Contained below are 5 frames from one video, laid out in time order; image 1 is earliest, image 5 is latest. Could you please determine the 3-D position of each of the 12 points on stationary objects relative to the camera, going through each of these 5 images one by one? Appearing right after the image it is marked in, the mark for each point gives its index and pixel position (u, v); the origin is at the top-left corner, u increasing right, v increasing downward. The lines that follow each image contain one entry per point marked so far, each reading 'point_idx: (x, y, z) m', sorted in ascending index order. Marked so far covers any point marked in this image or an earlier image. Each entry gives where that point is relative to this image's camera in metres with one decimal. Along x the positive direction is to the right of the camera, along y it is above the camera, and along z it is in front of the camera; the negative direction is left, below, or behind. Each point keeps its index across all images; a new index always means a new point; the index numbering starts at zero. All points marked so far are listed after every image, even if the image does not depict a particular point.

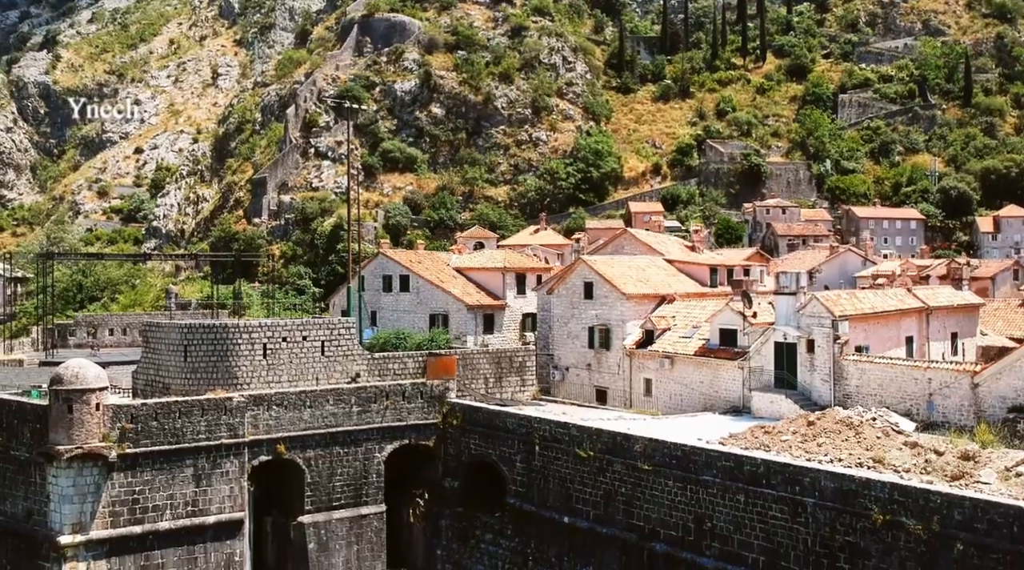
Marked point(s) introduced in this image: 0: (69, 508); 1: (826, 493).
0: (-7.0, -3.5, +19.8) m
1: (+4.0, -2.7, +15.7) m
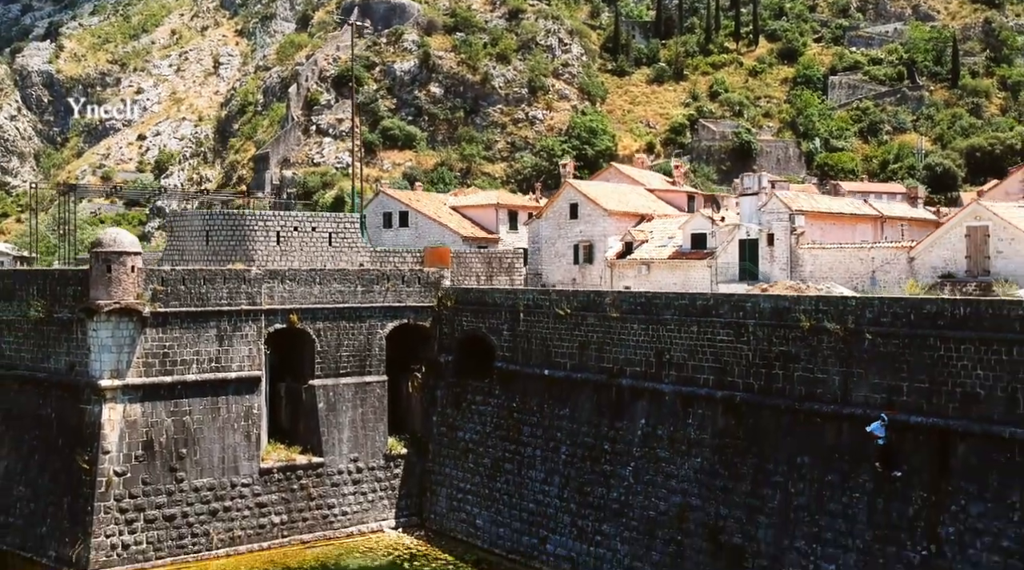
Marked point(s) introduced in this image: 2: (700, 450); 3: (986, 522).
0: (-7.3, -1.3, +22.5) m
1: (+3.7, -0.4, +18.4) m
2: (+2.9, -2.6, +19.2) m
3: (+5.6, -2.8, +14.8) m
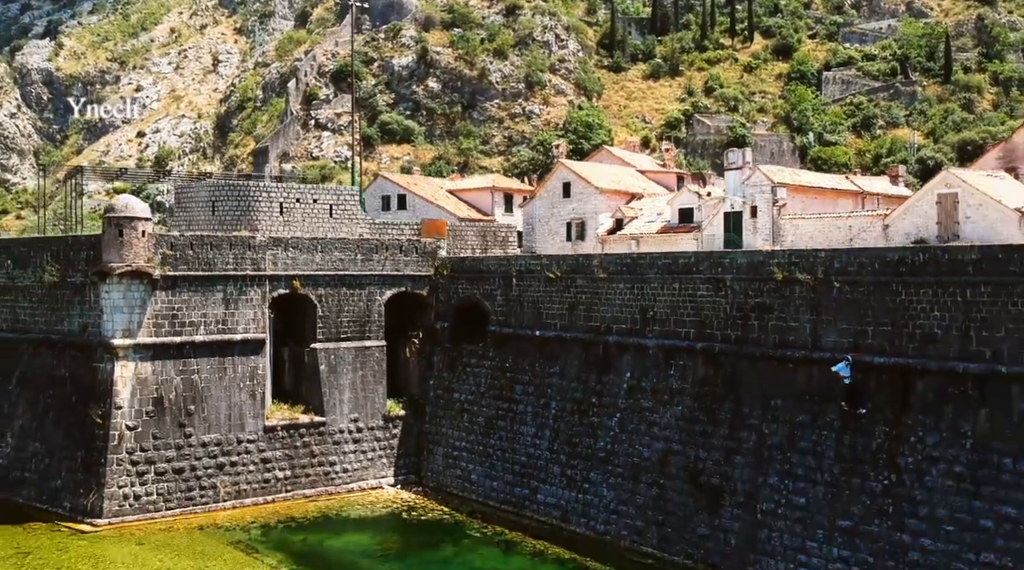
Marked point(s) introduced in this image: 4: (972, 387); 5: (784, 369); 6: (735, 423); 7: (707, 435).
0: (-7.4, -0.6, +23.6) m
1: (+3.6, +0.3, +19.5) m
2: (+2.8, -1.9, +20.4) m
3: (+5.5, -2.1, +16.0) m
4: (+5.9, -1.3, +15.8) m
5: (+4.1, -1.2, +18.6) m
6: (+3.4, -2.1, +19.2) m
7: (+3.1, -2.4, +19.7) m
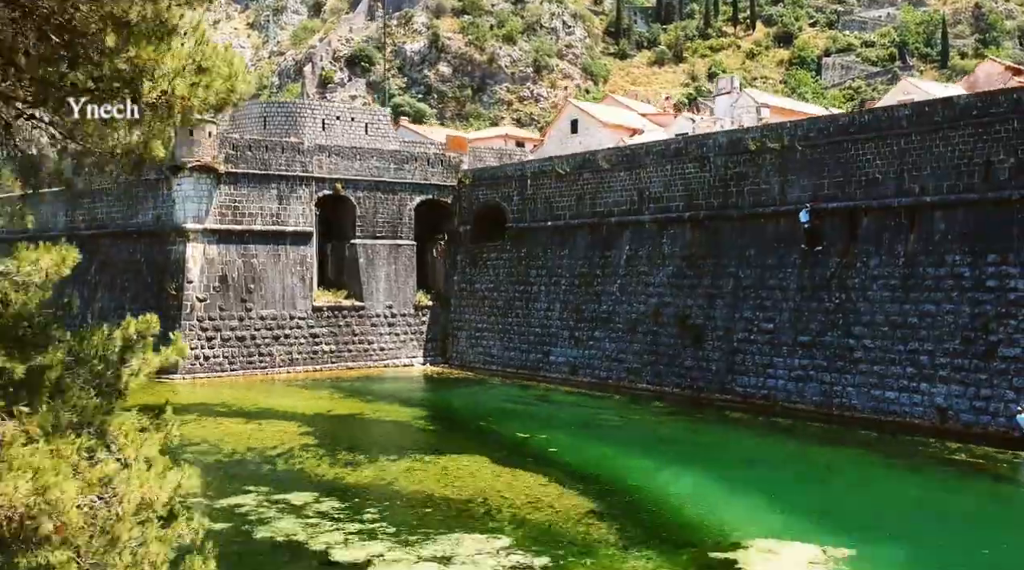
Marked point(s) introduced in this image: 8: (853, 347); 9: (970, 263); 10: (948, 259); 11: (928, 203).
0: (-7.1, +1.7, +27.4) m
1: (+3.9, +2.6, +23.2) m
2: (+3.1, +0.5, +24.1) m
3: (+5.8, +0.2, +19.7) m
4: (+6.2, +1.1, +19.5) m
5: (+4.4, +1.1, +22.3) m
6: (+3.8, +0.2, +22.9) m
7: (+3.4, 0.0, +23.4) m
8: (+5.4, -1.0, +19.7) m
9: (+6.8, +0.3, +18.5) m
10: (+6.6, +0.4, +18.8) m
11: (+6.4, +1.3, +19.1) m
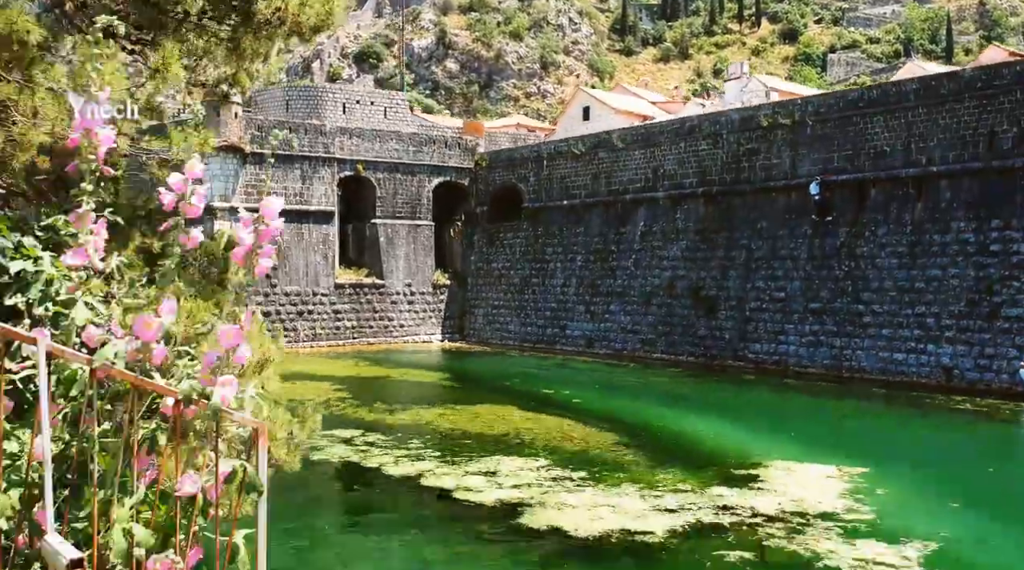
0: (-6.7, +2.3, +28.2) m
1: (+4.3, +3.1, +24.0) m
2: (+3.5, +1.0, +24.9) m
3: (+6.2, +0.8, +20.5) m
4: (+6.5, +1.6, +20.3) m
5: (+4.7, +1.6, +23.1) m
6: (+4.1, +0.7, +23.7) m
7: (+3.8, +0.5, +24.2) m
8: (+5.8, -0.5, +20.5) m
9: (+7.1, +0.9, +19.2) m
10: (+6.9, +0.9, +19.6) m
11: (+6.7, +1.8, +19.9) m
